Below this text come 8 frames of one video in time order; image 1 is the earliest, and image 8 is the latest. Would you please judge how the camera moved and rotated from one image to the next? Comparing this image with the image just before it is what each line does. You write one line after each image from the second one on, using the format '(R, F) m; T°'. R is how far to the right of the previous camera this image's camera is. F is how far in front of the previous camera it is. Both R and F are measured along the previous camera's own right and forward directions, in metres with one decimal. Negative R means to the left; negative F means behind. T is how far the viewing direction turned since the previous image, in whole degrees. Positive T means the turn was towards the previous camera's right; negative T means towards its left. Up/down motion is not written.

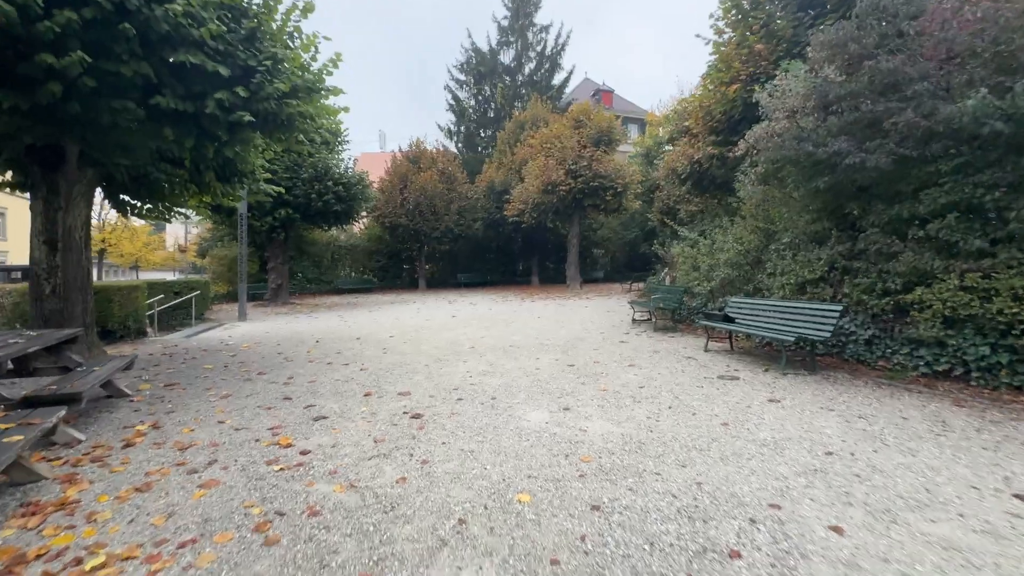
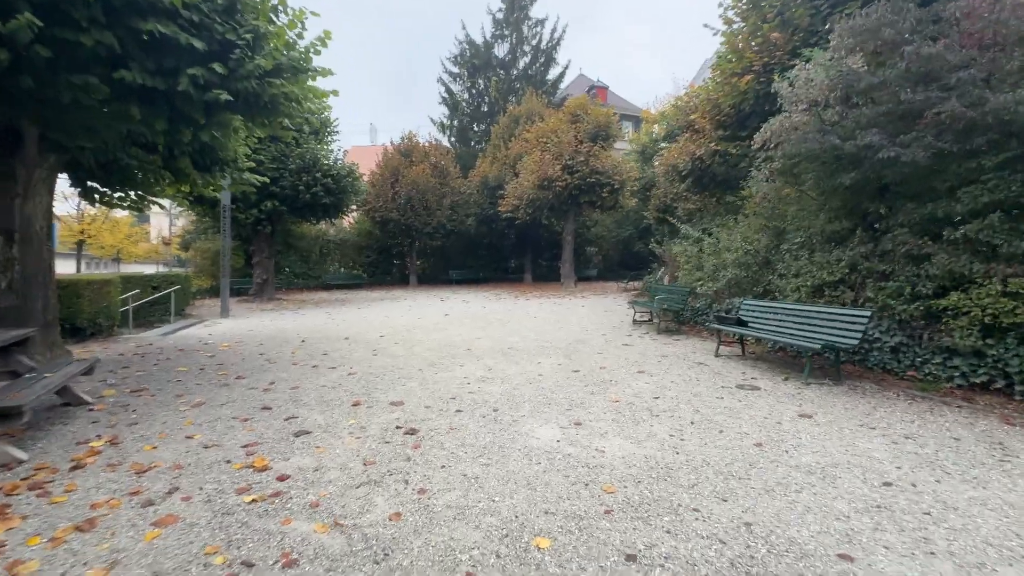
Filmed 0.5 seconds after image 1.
(-0.2, +0.6) m; +1°
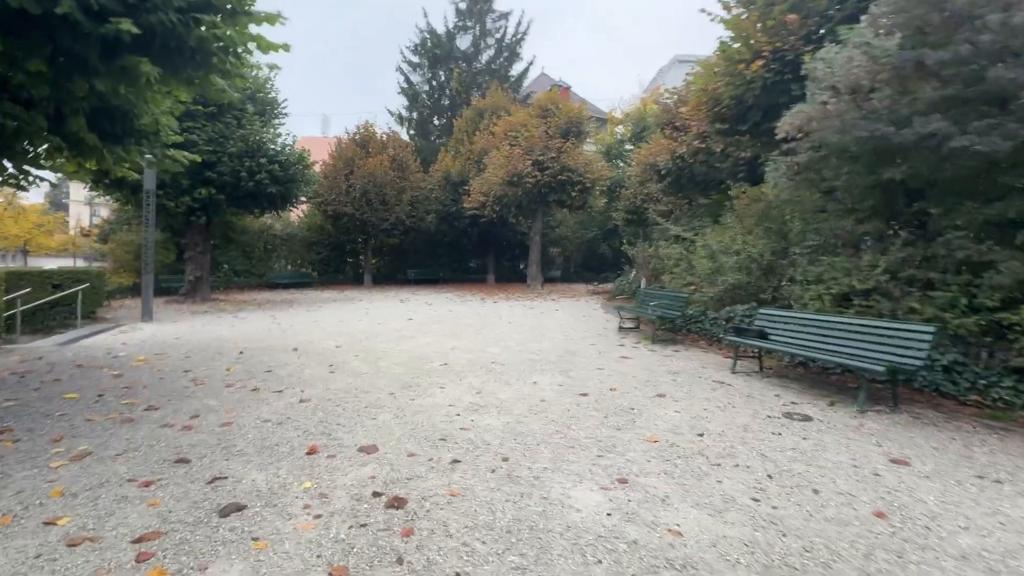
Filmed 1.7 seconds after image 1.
(-0.5, +1.3) m; +6°
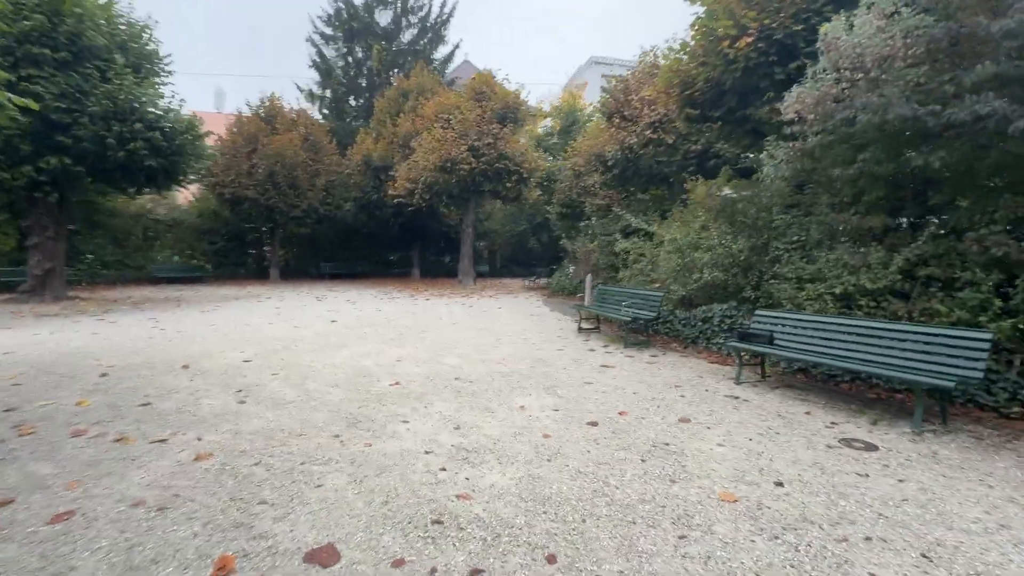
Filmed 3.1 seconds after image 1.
(-0.7, +1.5) m; +10°
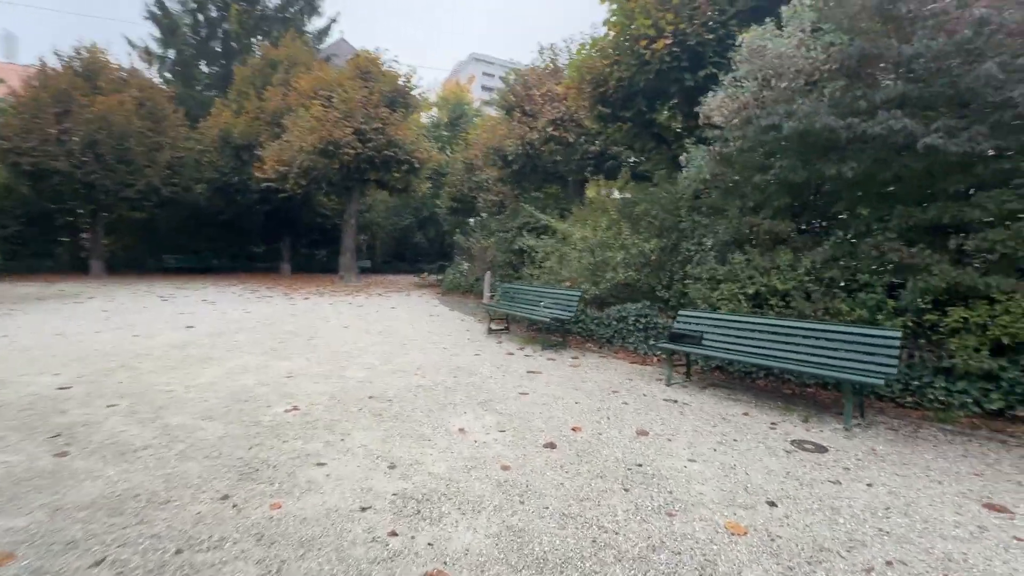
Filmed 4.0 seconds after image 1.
(-0.6, +0.8) m; +15°
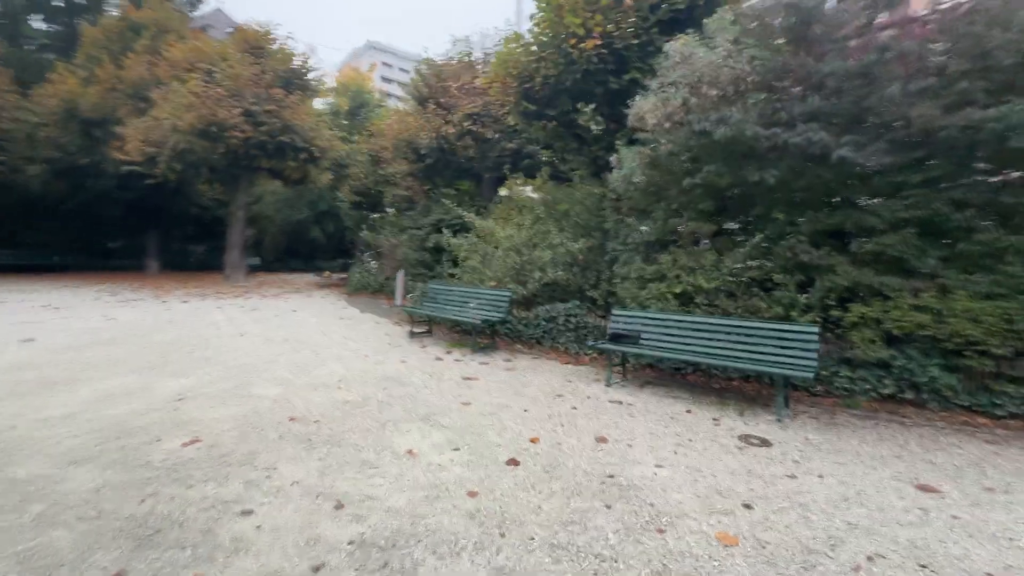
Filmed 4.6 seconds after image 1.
(-0.5, +0.4) m; +12°
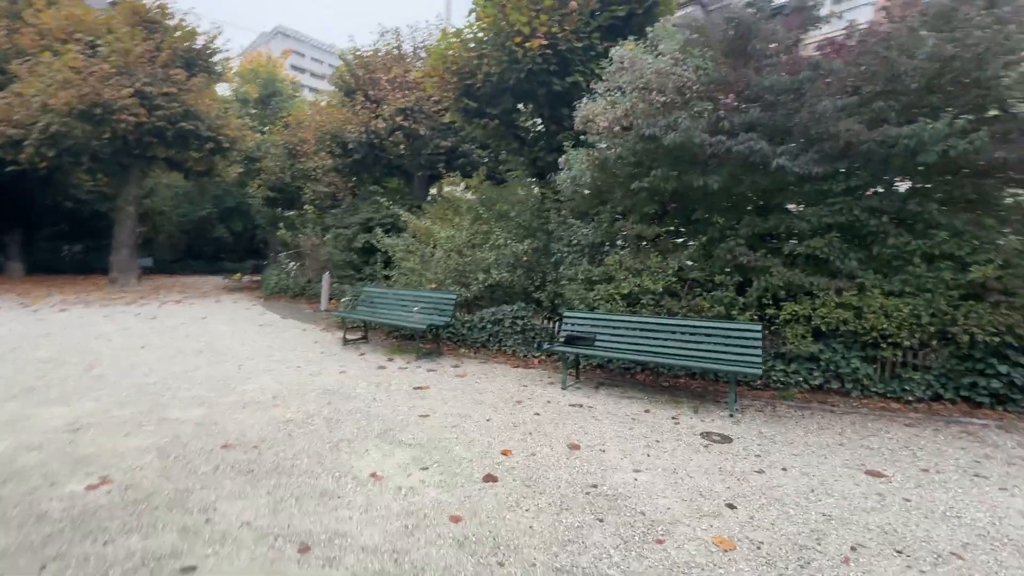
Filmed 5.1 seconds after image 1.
(-0.4, +0.3) m; +10°
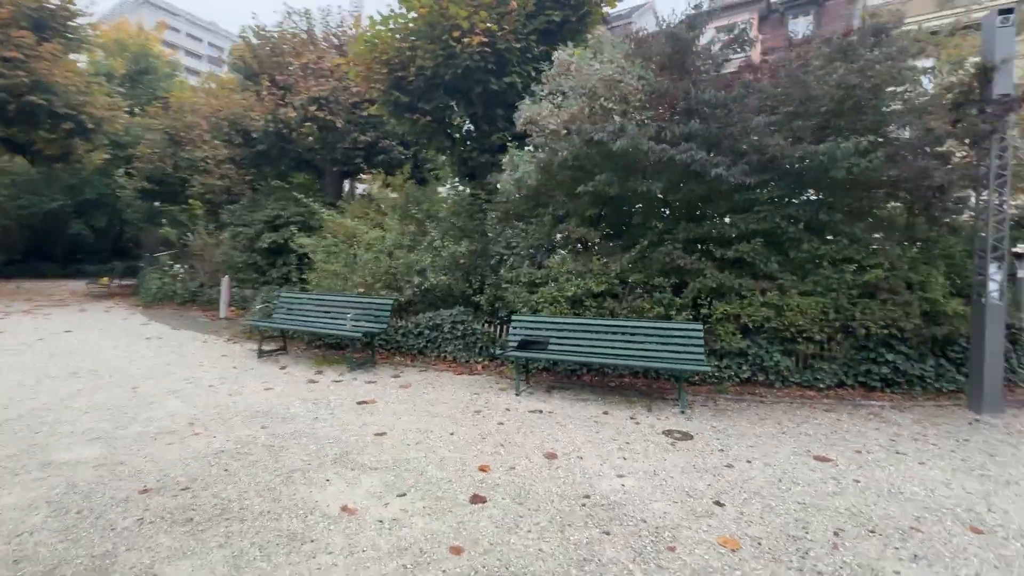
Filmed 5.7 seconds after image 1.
(-0.6, +0.3) m; +12°
